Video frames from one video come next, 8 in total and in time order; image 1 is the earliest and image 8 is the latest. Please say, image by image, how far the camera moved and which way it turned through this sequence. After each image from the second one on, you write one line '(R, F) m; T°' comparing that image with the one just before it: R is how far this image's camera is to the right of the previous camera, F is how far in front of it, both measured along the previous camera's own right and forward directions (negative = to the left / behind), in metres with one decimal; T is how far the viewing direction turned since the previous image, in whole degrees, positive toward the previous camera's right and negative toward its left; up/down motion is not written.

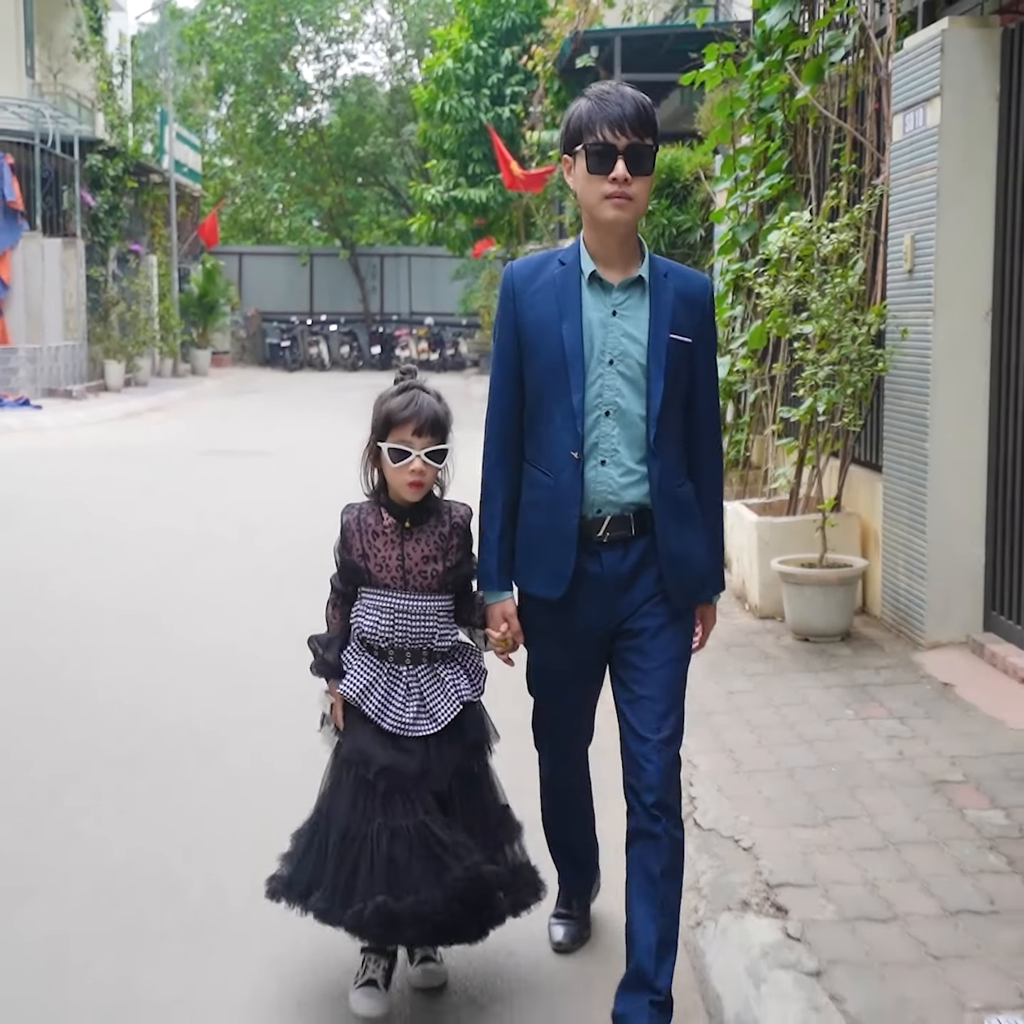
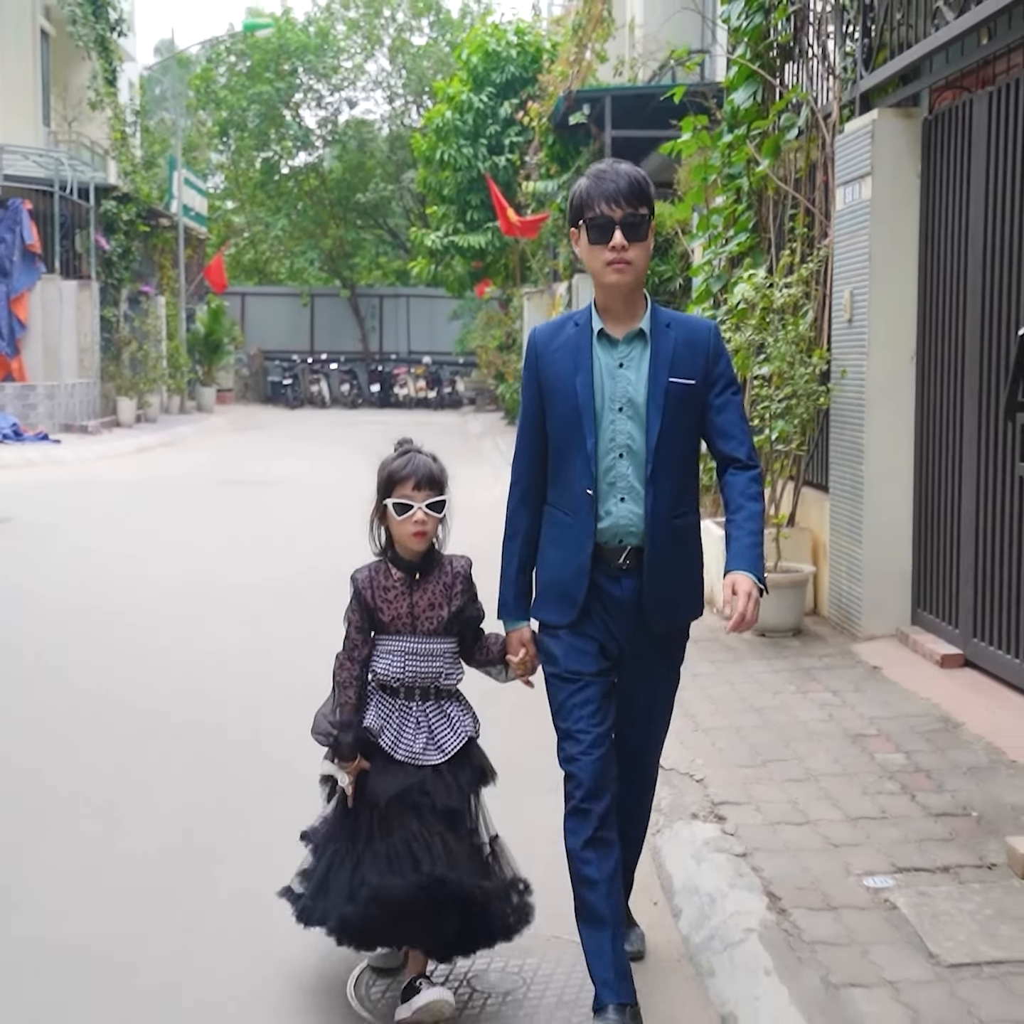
(0.0, -1.0) m; 0°
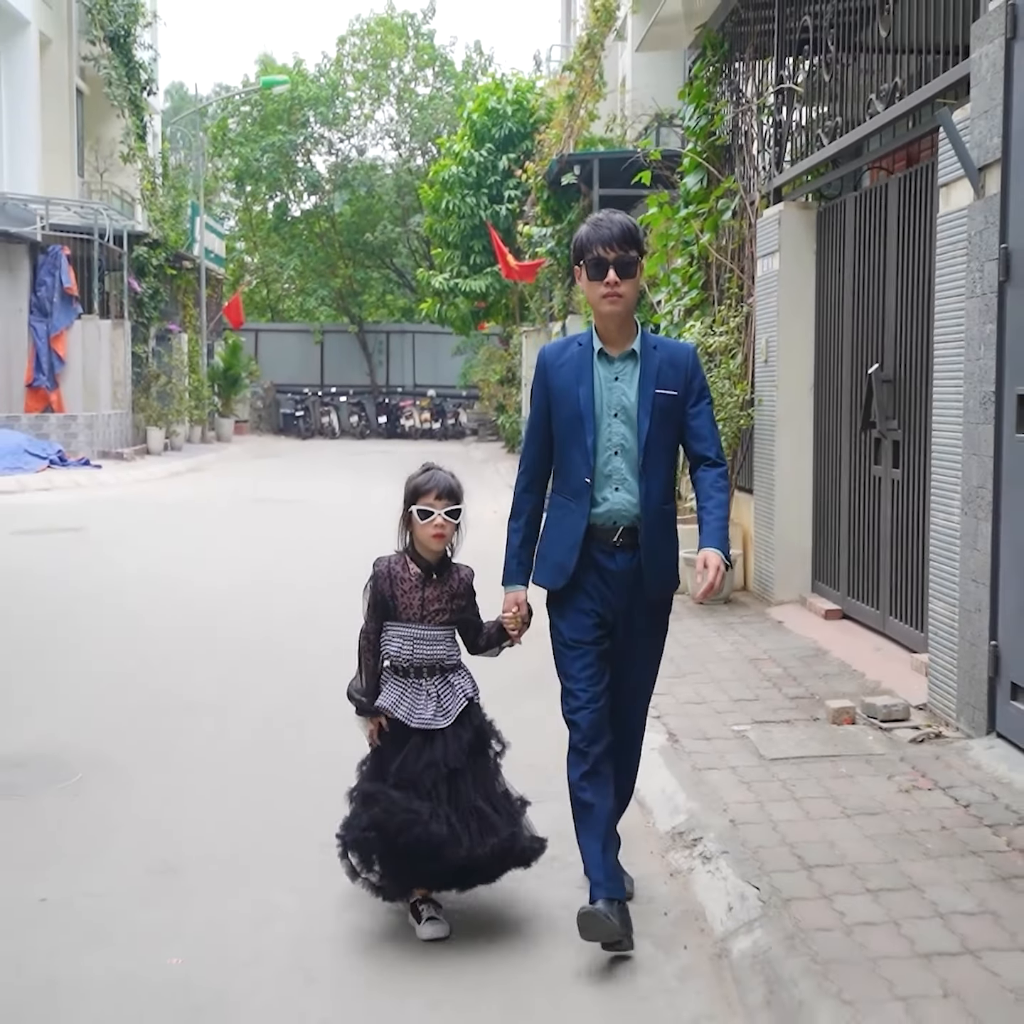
(0.0, -2.0) m; 0°
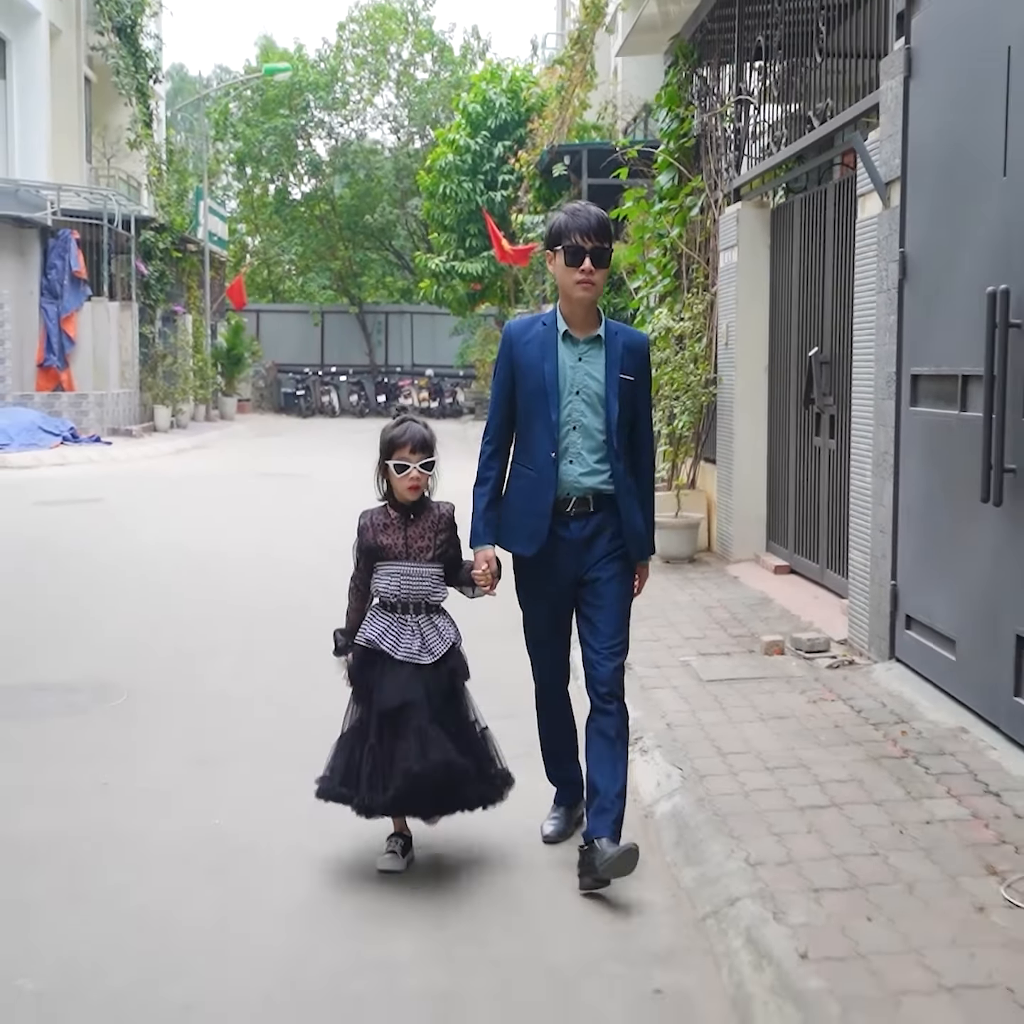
(+0.1, -1.0) m; 0°
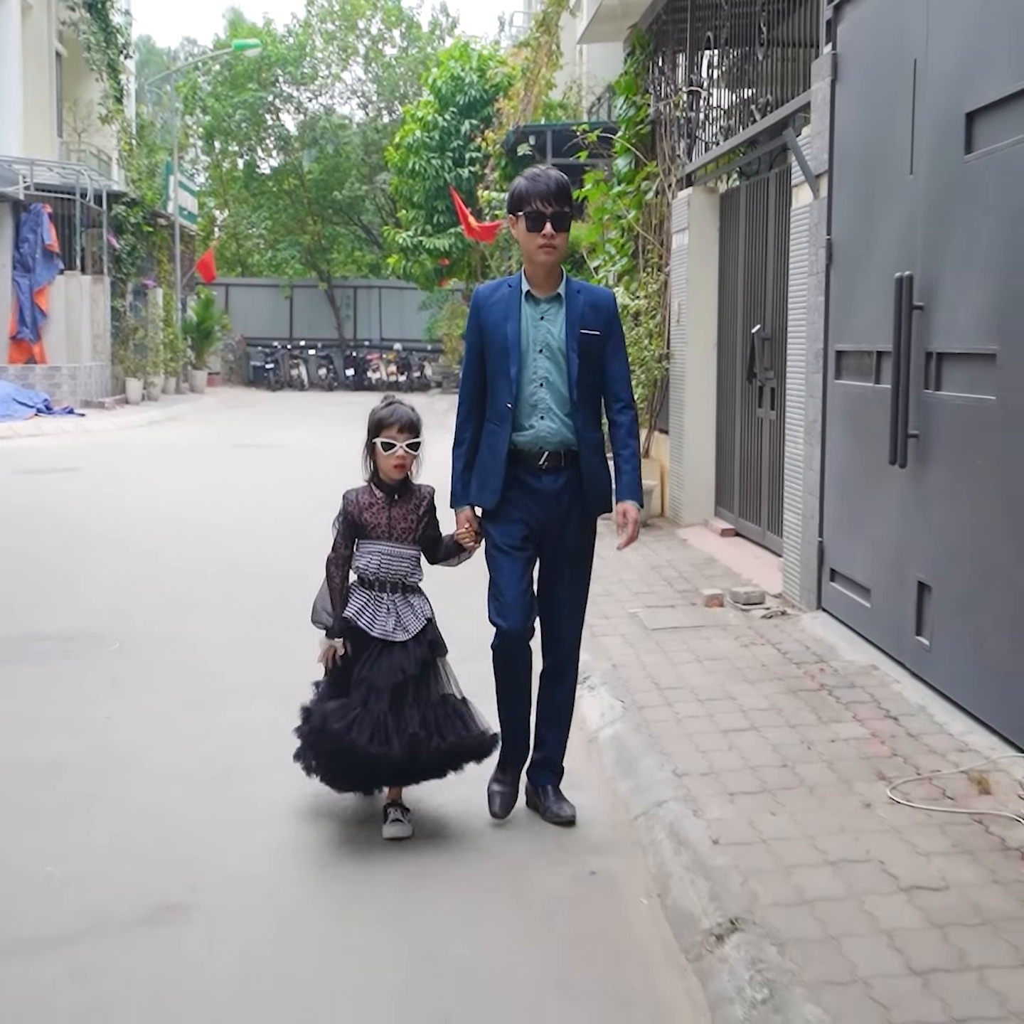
(0.0, -0.6) m; +1°
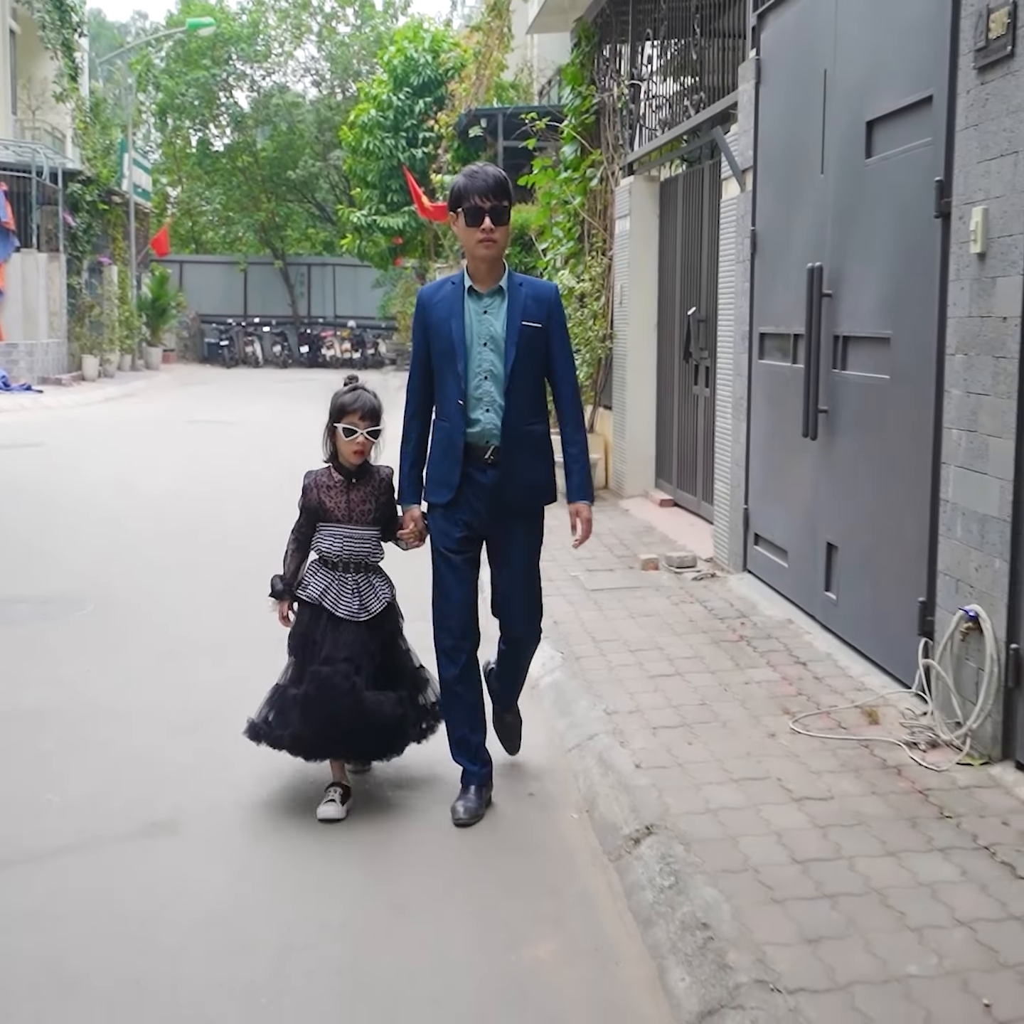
(0.0, -0.5) m; +2°
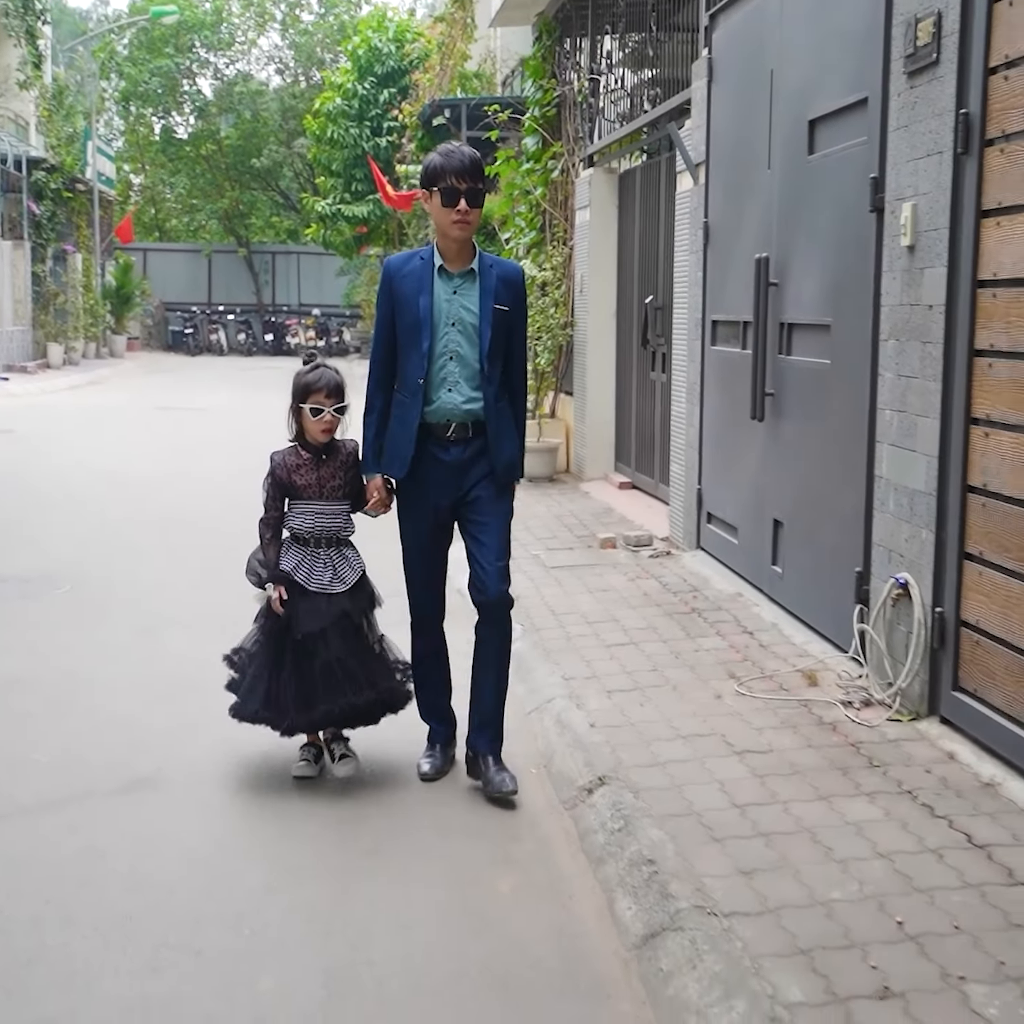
(0.0, -0.3) m; +1°
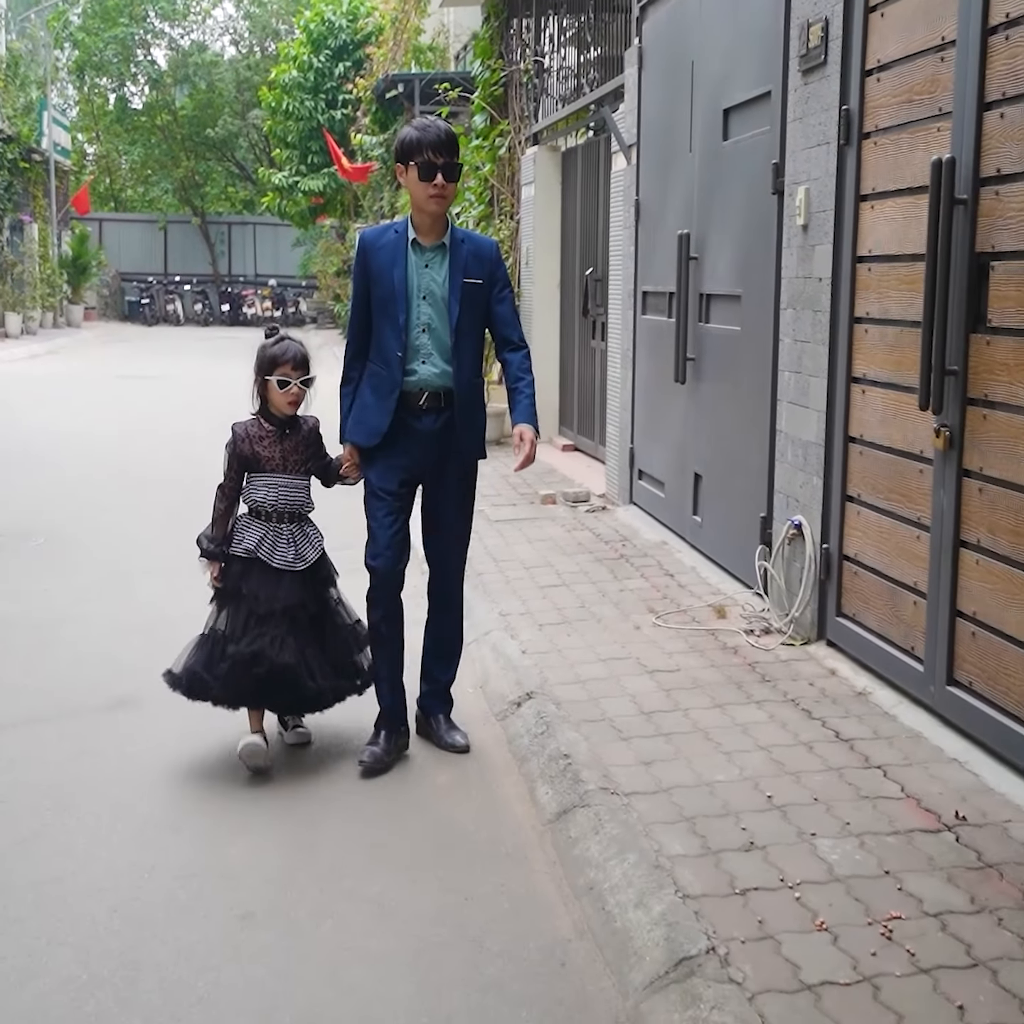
(+0.1, -0.6) m; +2°
